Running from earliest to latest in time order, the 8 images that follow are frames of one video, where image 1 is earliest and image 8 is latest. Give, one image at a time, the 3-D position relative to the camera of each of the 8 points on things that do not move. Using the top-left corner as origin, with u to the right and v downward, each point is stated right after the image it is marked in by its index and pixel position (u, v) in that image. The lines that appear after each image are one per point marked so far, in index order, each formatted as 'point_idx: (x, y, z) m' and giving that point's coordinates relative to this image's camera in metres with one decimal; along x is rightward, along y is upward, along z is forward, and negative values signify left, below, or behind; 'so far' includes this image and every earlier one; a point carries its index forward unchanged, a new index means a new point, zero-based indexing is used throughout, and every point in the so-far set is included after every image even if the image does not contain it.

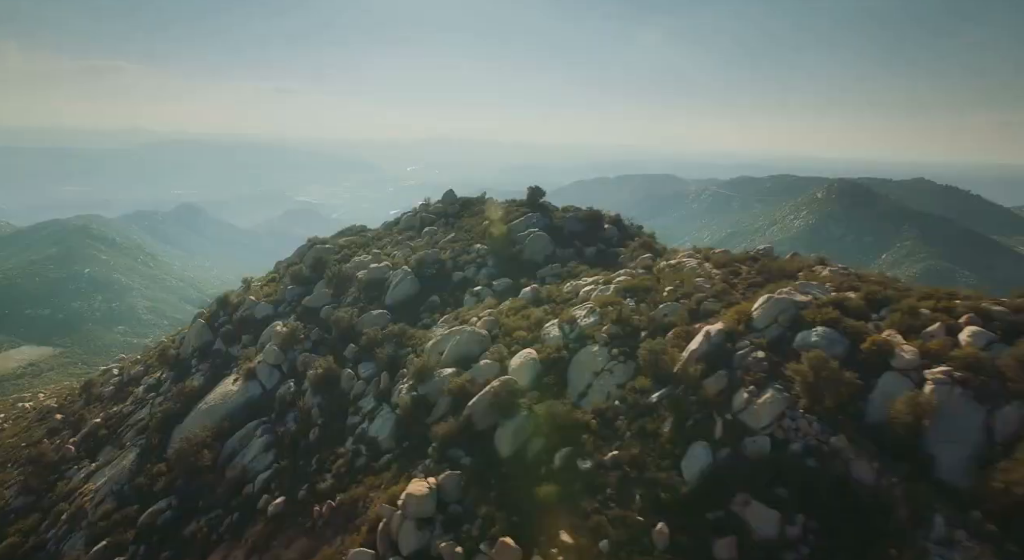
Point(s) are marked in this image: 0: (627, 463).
0: (+3.3, -5.3, +18.3) m
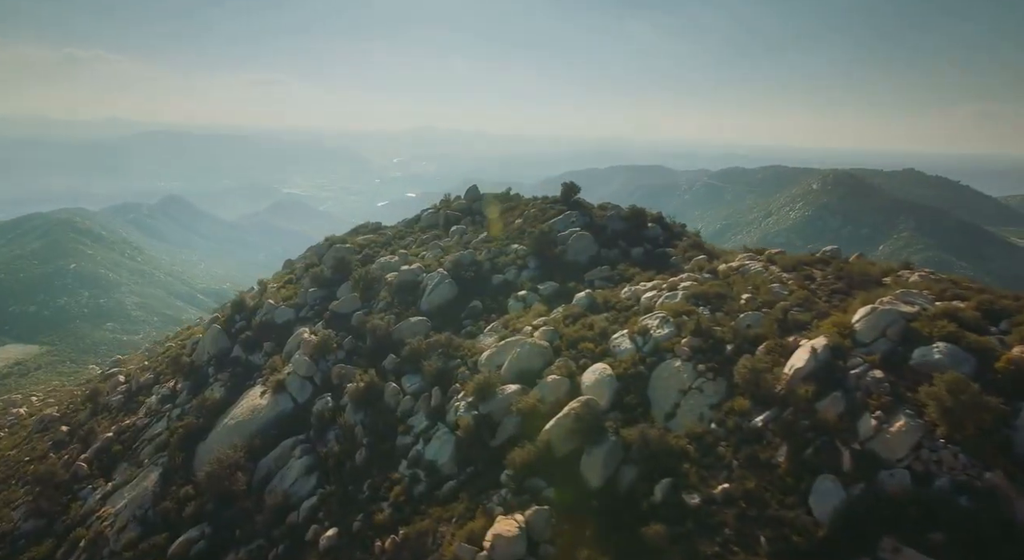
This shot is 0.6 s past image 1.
0: (+6.0, -5.6, +16.4) m
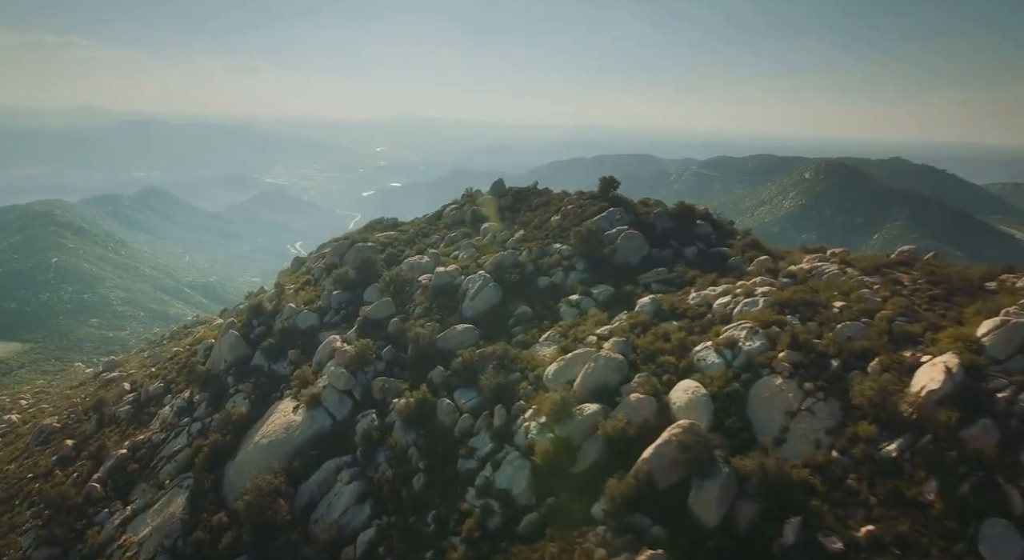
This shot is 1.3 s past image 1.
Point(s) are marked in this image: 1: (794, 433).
0: (+8.7, -6.0, +14.5) m
1: (+8.0, -4.3, +18.1) m
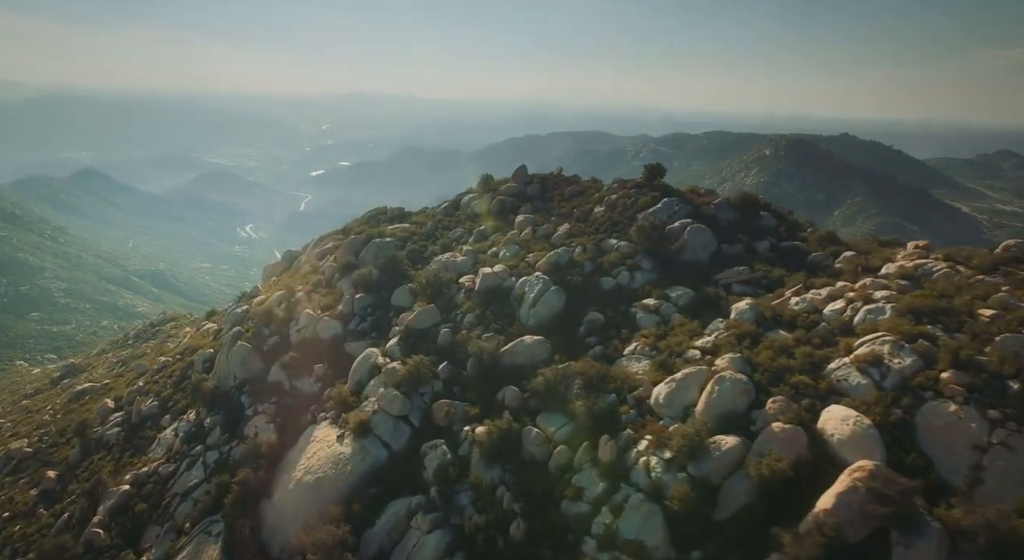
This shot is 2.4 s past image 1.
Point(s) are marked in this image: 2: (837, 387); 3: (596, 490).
0: (+12.8, -6.5, +12.2) m
1: (+11.8, -4.7, +15.7) m
2: (+9.6, -3.2, +19.0) m
3: (+2.5, -6.4, +19.3) m
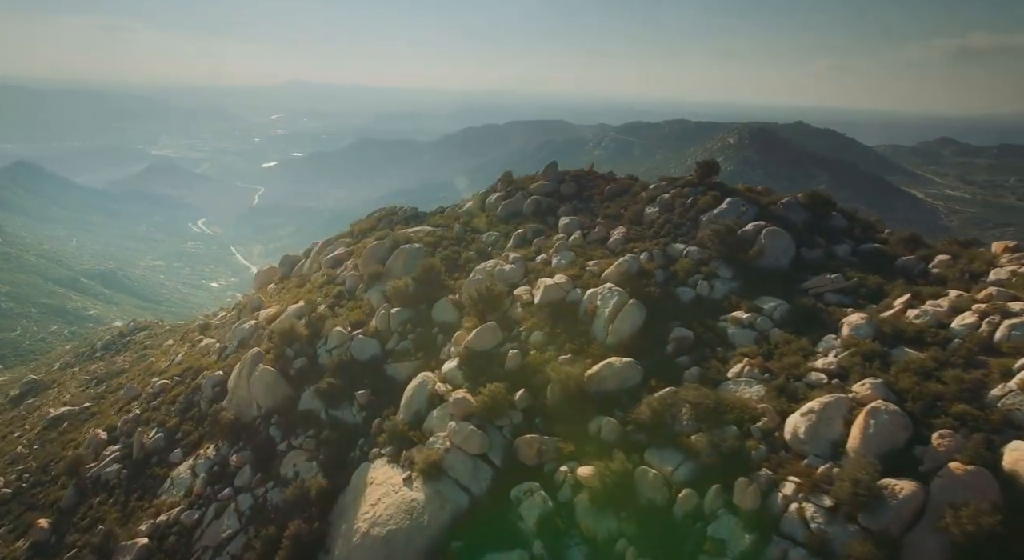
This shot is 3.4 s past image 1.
0: (+16.8, -7.0, +10.4) m
1: (+15.5, -5.2, +13.8) m
2: (+13.1, -3.6, +16.9) m
3: (+6.1, -7.0, +16.9) m
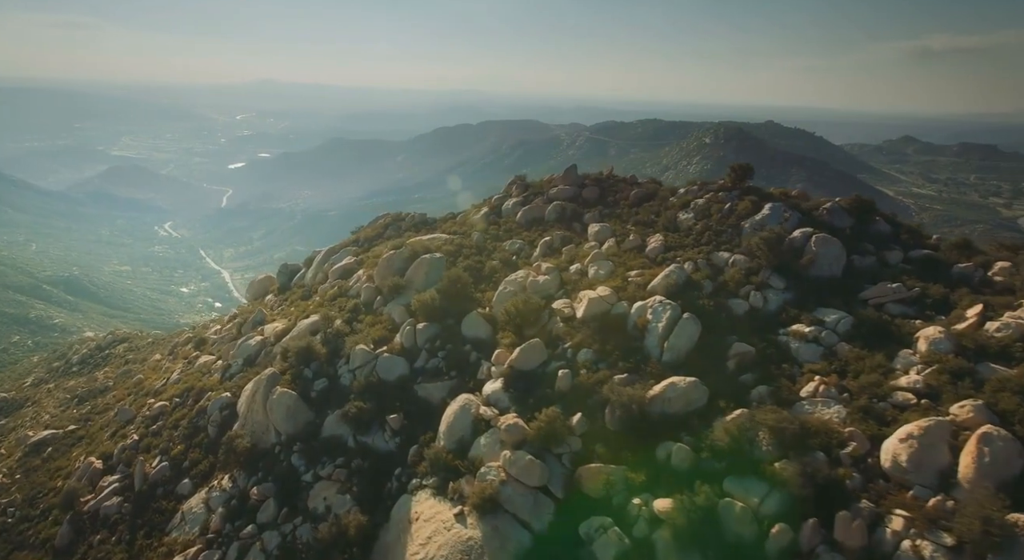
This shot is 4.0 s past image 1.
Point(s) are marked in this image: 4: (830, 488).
0: (+19.2, -7.3, +9.5) m
1: (+17.8, -5.5, +12.8) m
2: (+15.3, -4.0, +15.8) m
3: (+8.3, -7.4, +15.5) m
4: (+8.6, -5.6, +17.3) m
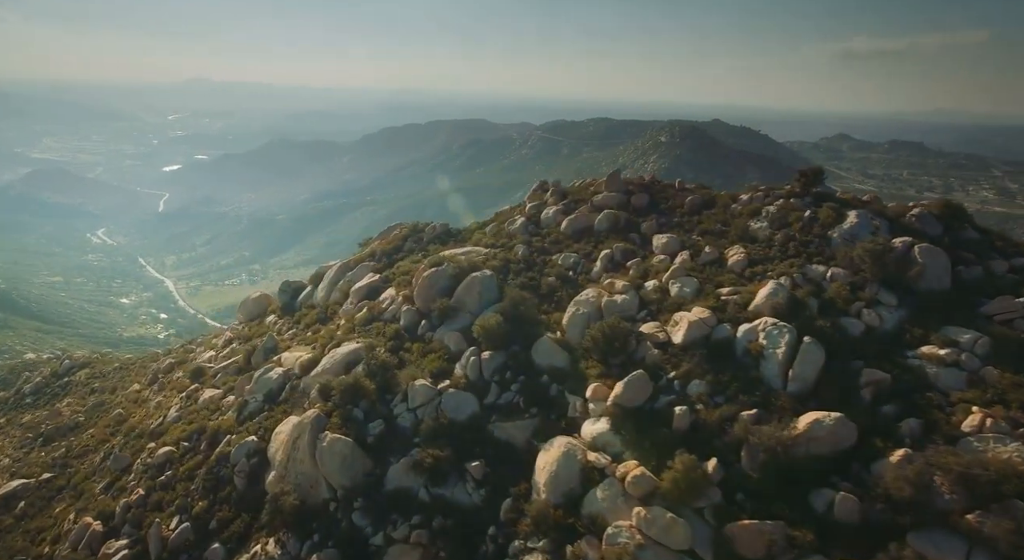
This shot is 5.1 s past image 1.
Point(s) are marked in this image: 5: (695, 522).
0: (+23.8, -7.6, +8.2) m
1: (+22.1, -5.9, +11.4) m
2: (+19.3, -4.5, +14.2) m
3: (+12.5, -8.0, +13.3) m
4: (+12.6, -6.2, +15.1) m
5: (+5.1, -6.7, +17.7) m
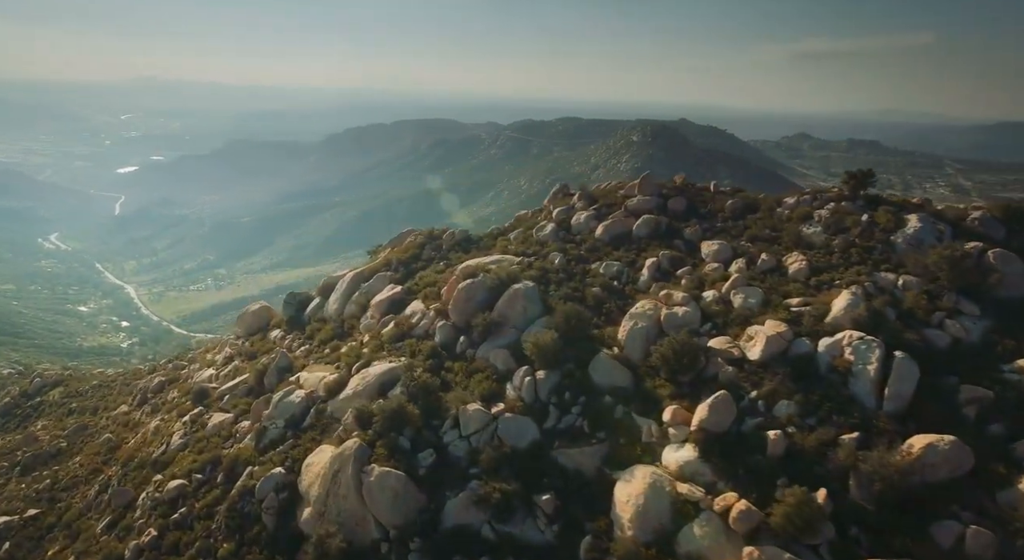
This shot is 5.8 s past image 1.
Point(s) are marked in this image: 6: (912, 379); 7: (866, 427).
0: (+26.9, -7.8, +7.7) m
1: (+24.9, -6.1, +10.7) m
2: (+22.0, -4.7, +13.4) m
3: (+15.2, -8.3, +12.1) m
4: (+15.2, -6.5, +13.9) m
5: (+7.6, -7.1, +16.1) m
6: (+12.1, -3.1, +19.4) m
7: (+10.3, -4.1, +18.7) m
